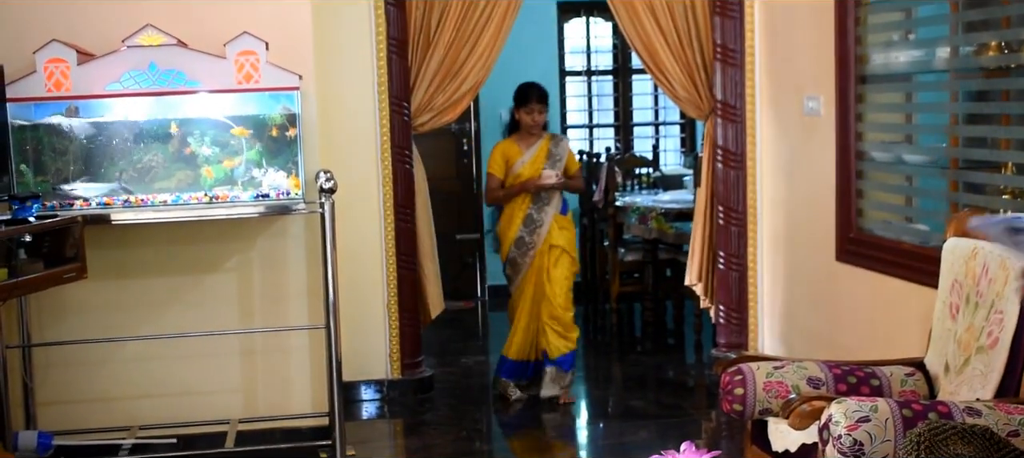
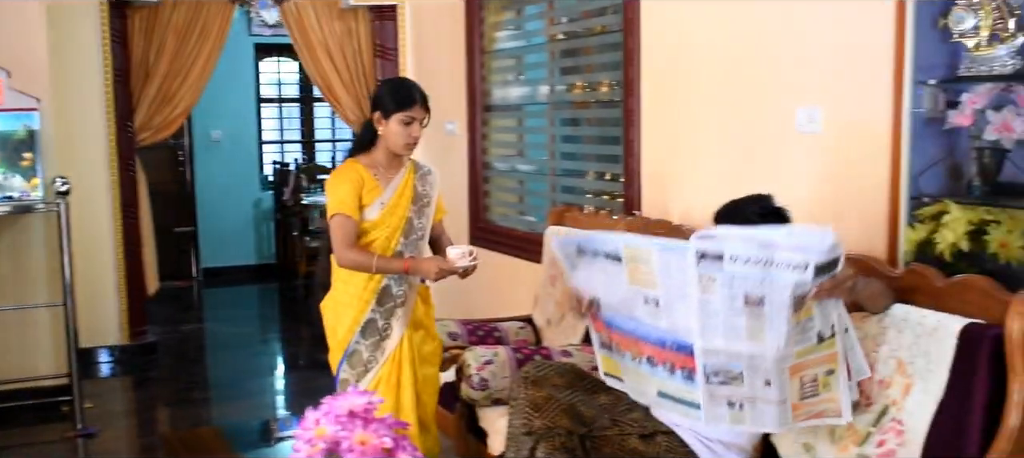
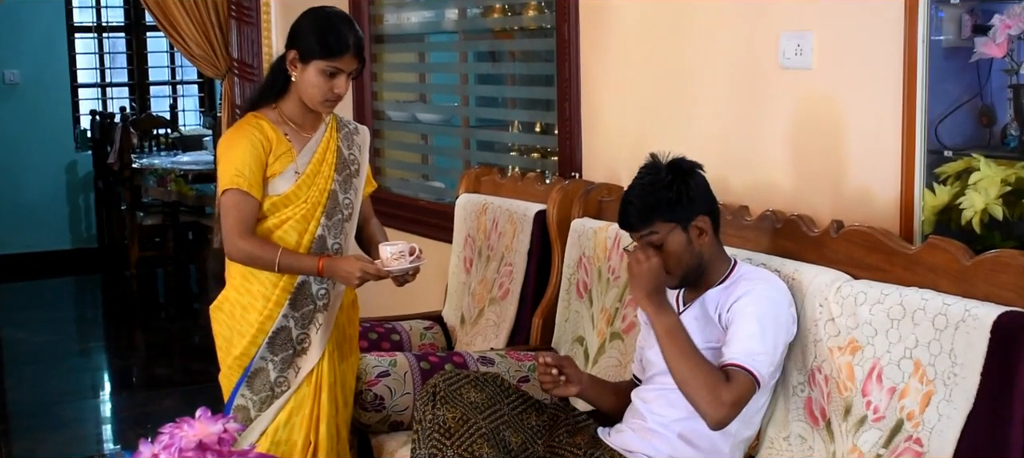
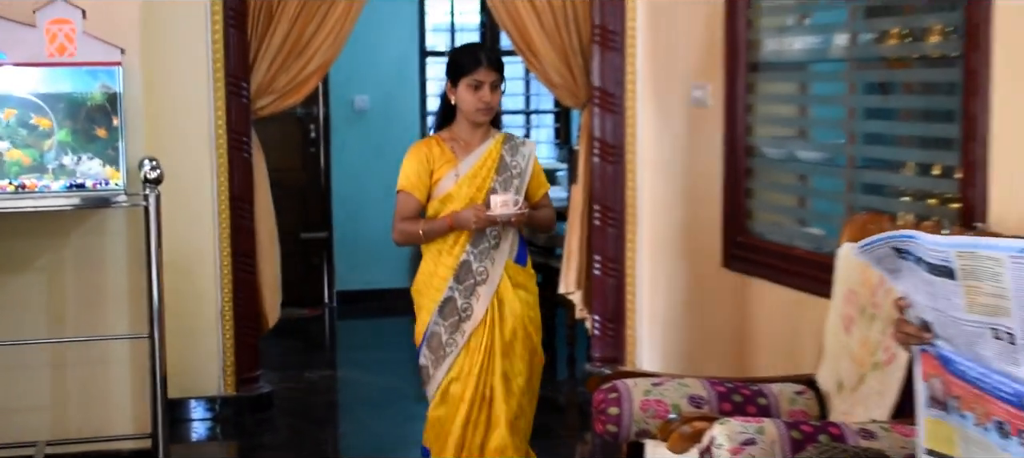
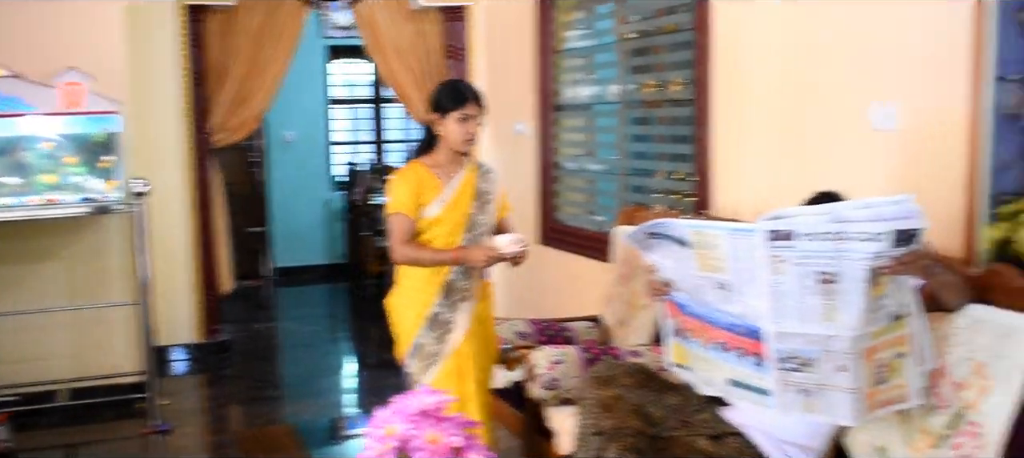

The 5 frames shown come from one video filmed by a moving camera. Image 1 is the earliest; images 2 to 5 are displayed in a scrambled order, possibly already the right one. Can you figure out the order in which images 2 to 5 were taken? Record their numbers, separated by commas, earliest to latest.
4, 5, 2, 3
